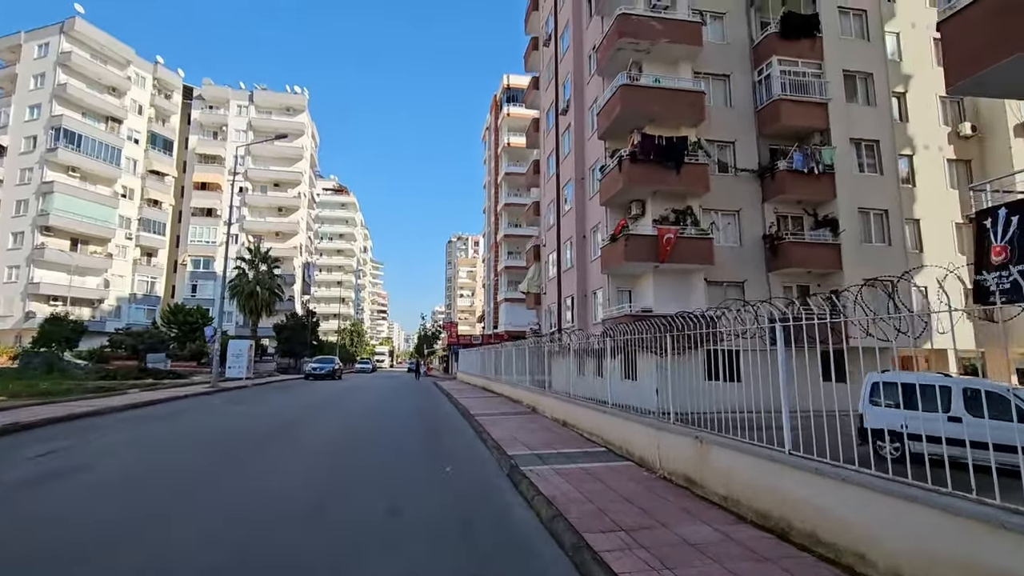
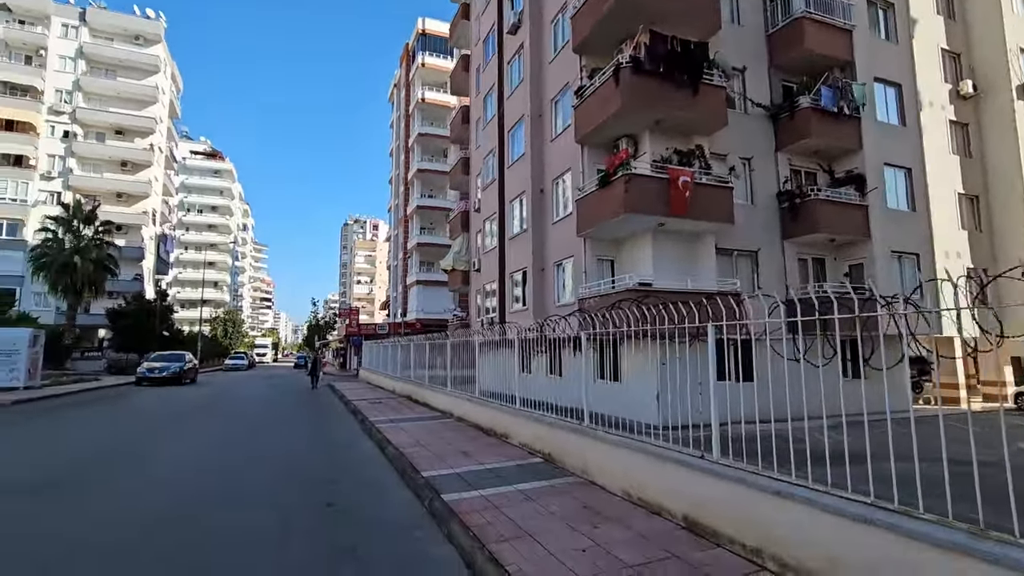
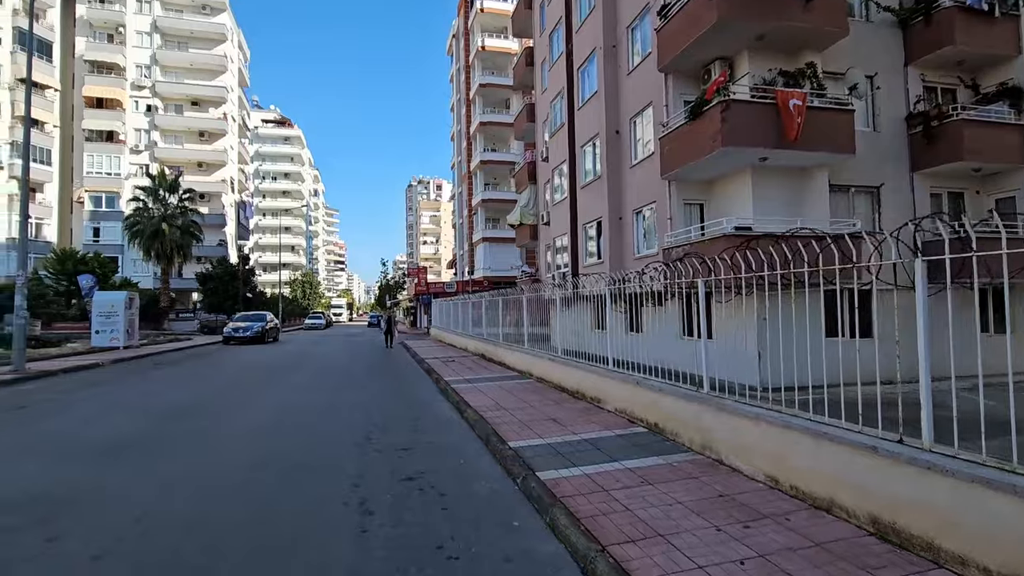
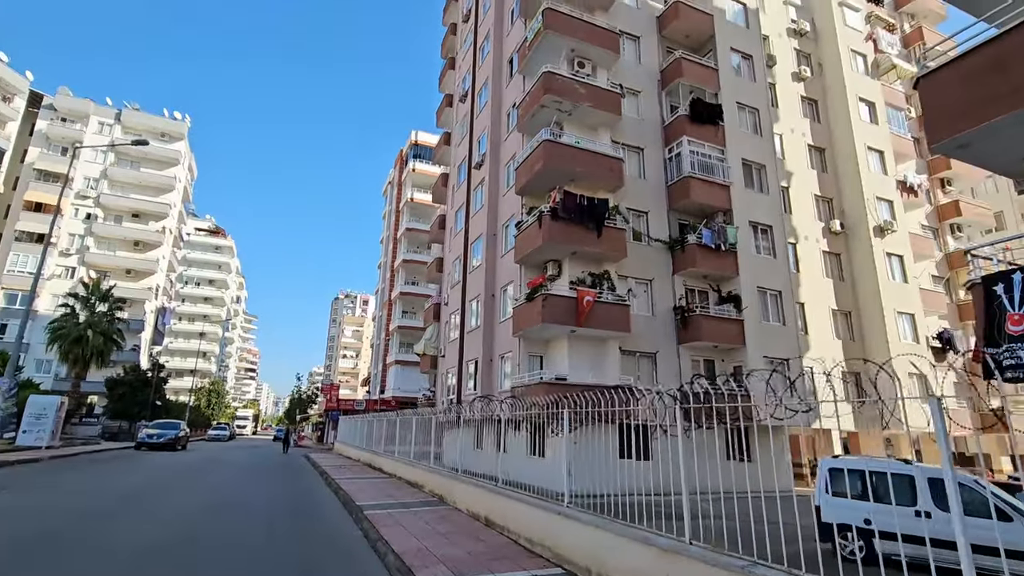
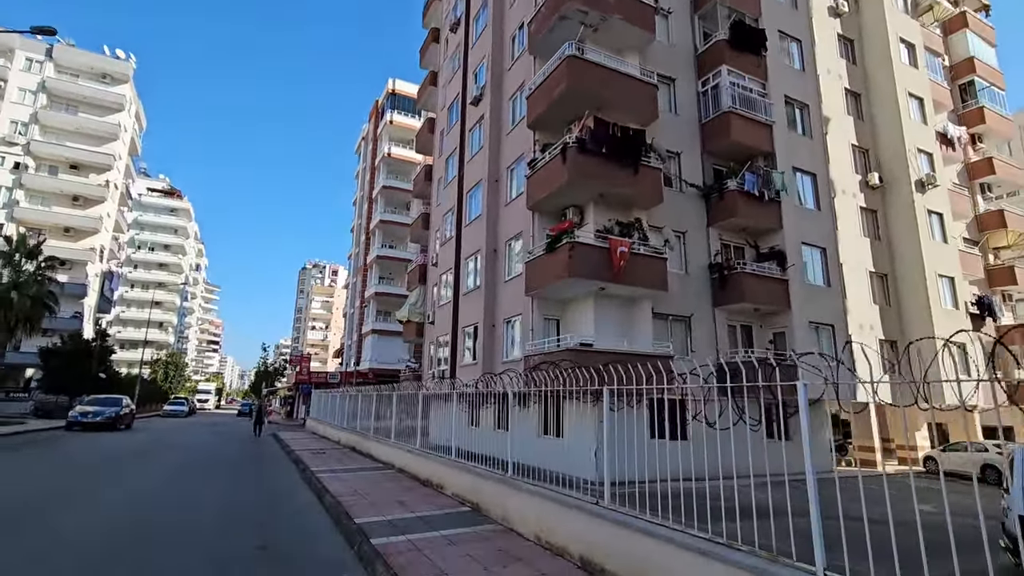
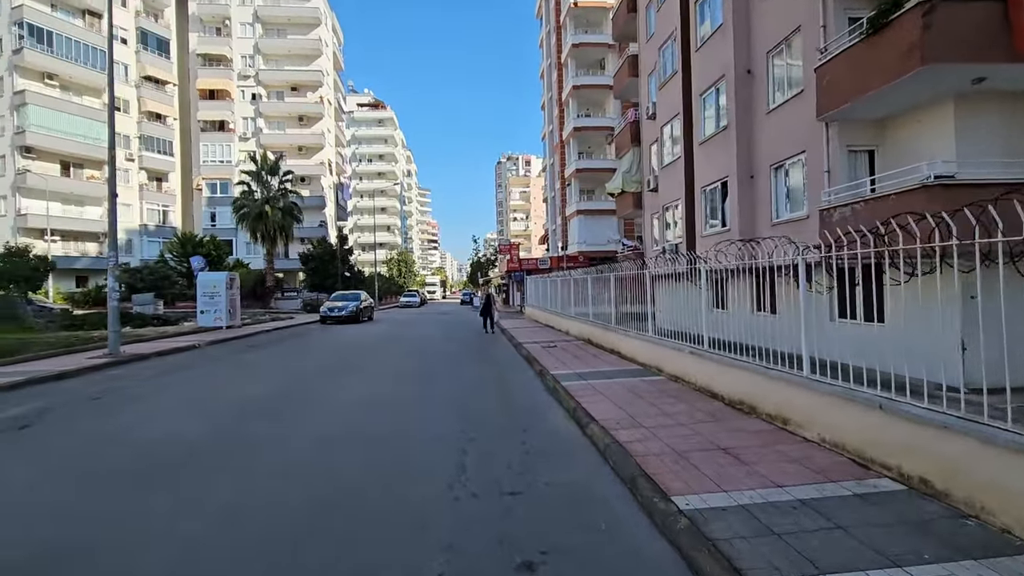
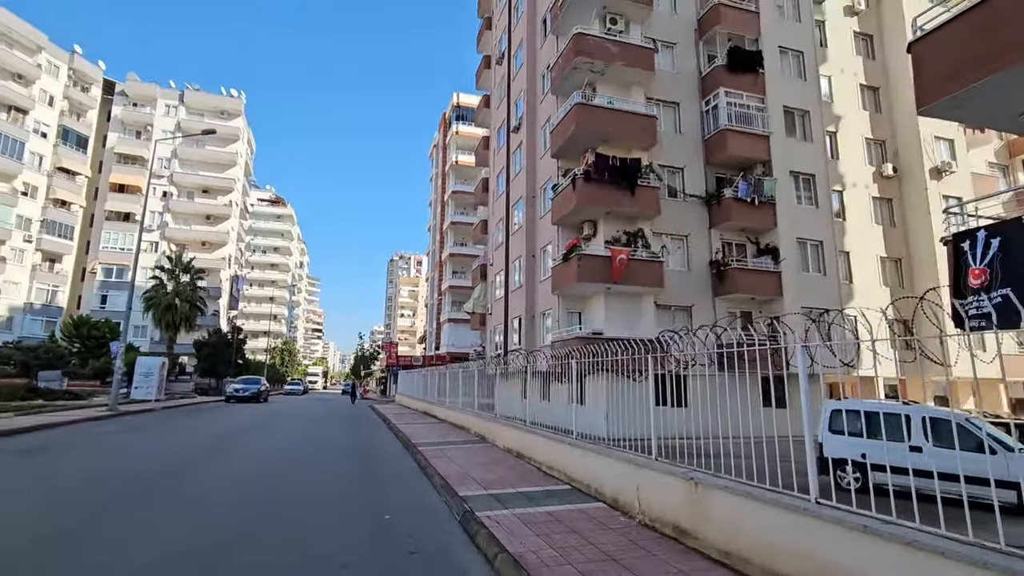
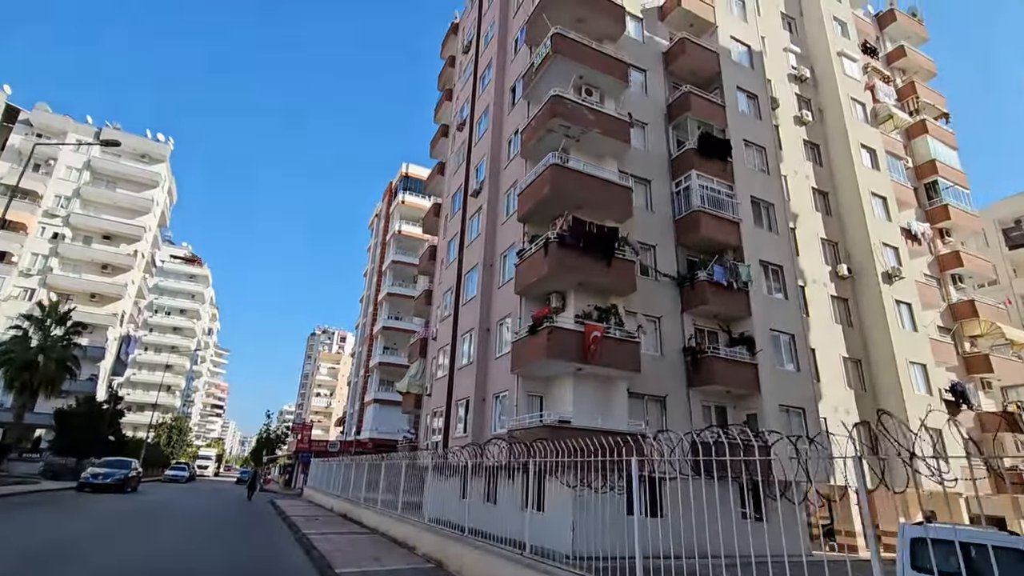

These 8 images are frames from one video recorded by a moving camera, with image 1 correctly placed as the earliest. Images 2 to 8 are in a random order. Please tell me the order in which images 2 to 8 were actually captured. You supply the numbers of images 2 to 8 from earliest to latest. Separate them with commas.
7, 4, 8, 5, 2, 3, 6
